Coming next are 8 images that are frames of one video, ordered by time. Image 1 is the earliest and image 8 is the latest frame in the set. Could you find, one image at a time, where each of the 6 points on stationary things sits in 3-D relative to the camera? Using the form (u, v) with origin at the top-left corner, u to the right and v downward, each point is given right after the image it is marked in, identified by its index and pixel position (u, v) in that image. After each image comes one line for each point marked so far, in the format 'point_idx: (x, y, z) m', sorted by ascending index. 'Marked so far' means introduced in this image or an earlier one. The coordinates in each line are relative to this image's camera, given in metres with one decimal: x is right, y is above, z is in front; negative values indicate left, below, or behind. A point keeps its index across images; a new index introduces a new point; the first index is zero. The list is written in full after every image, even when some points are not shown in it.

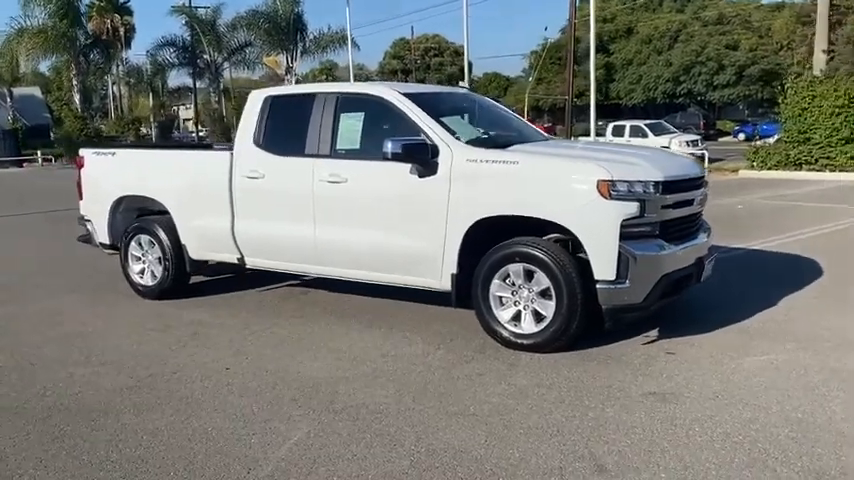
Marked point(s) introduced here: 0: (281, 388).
0: (-0.9, -1.0, +5.0) m
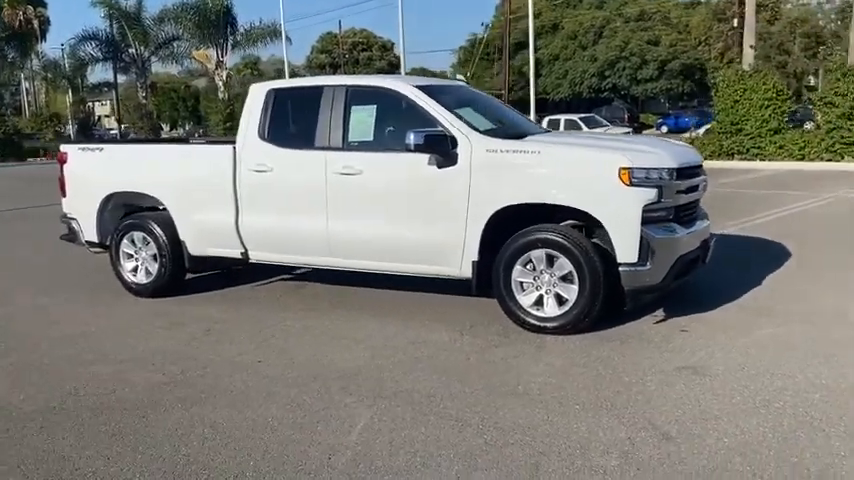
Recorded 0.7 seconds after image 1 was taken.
0: (-0.7, -0.9, +5.1) m
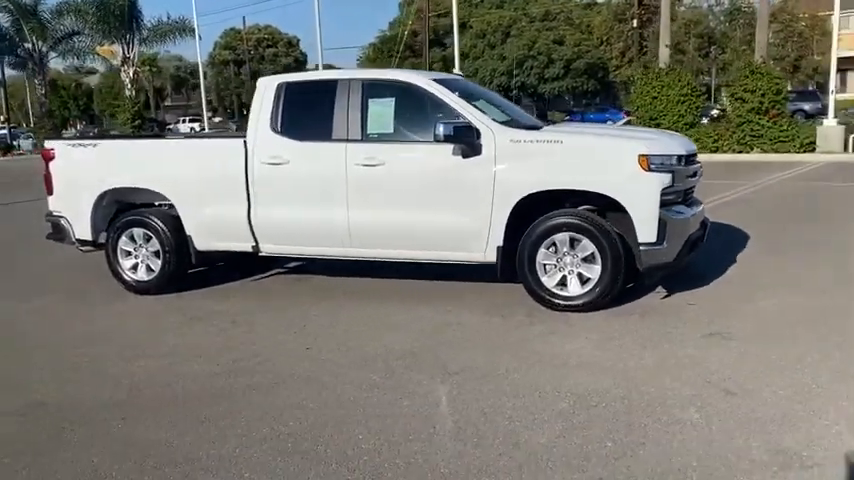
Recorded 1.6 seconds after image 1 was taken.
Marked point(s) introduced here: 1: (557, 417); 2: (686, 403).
0: (-0.3, -0.8, +5.3) m
1: (+0.7, -1.0, +4.2) m
2: (+1.5, -0.9, +4.3) m
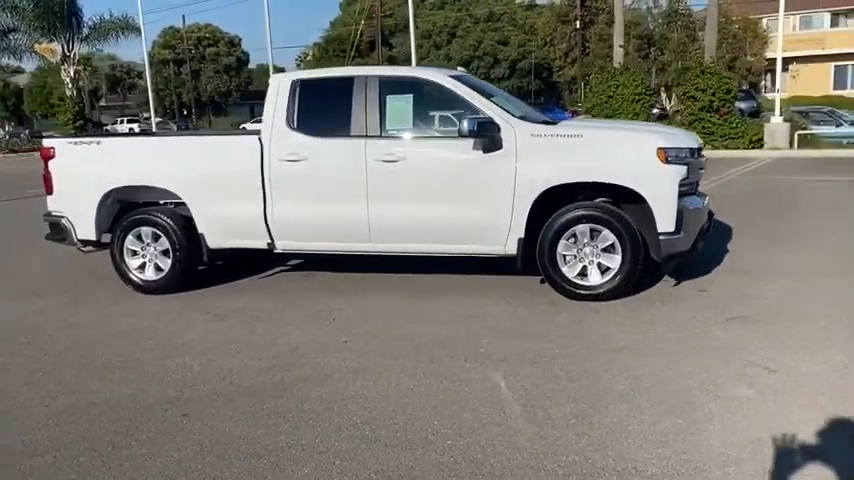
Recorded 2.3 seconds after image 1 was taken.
0: (0.0, -0.8, +5.4) m
1: (+1.1, -0.9, +4.3) m
2: (+1.8, -0.8, +4.5) m
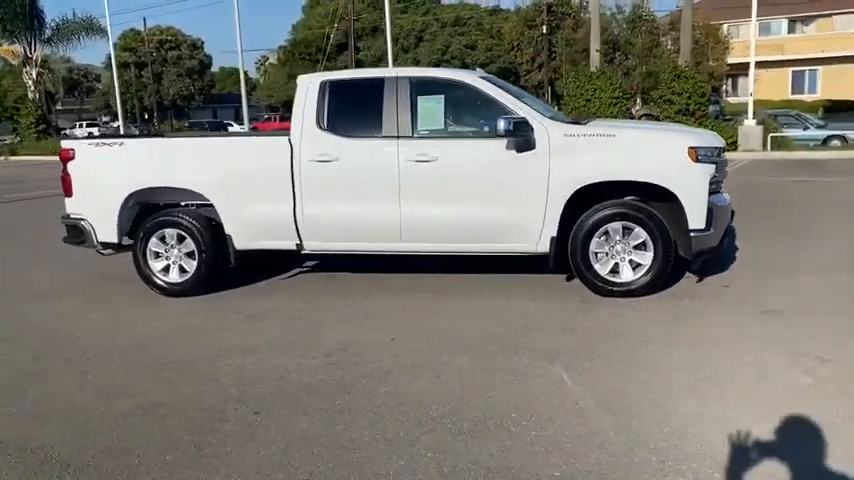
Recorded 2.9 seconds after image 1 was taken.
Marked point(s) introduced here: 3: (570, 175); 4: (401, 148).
0: (+0.4, -0.8, +5.4) m
1: (+1.5, -0.9, +4.5) m
2: (+2.3, -0.8, +4.7) m
3: (+1.2, +0.6, +6.5) m
4: (-0.2, +0.8, +6.7) m
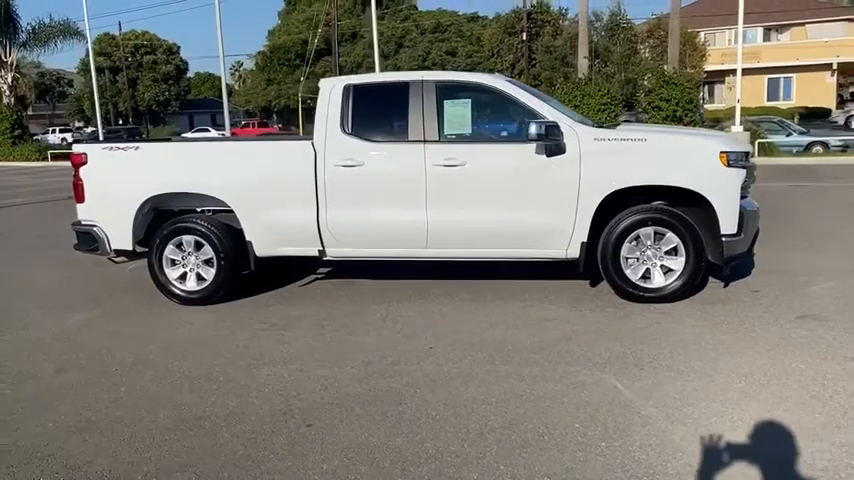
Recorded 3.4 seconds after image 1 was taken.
0: (+0.7, -0.8, +5.3) m
1: (+1.9, -0.9, +4.4) m
2: (+2.6, -0.8, +4.6) m
3: (+1.5, +0.5, +6.4) m
4: (0.0, +0.8, +6.6) m
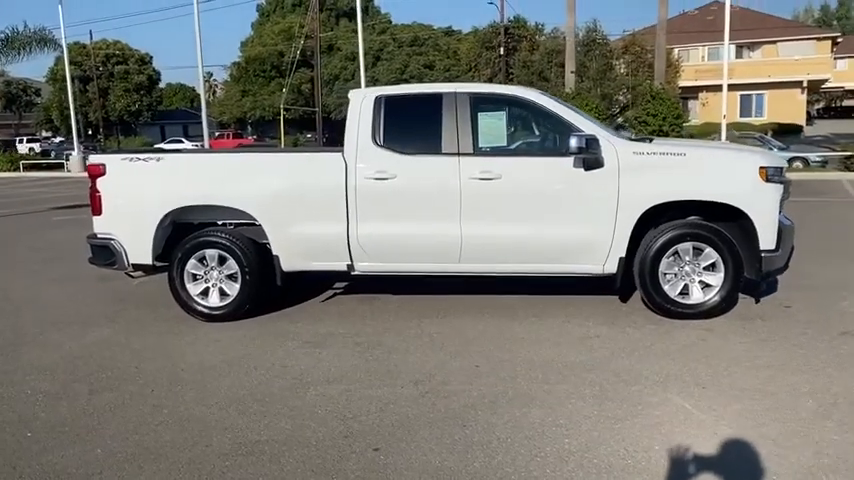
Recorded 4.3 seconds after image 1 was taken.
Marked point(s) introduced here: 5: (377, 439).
0: (+1.0, -0.9, +5.2) m
1: (+2.3, -1.0, +4.3) m
2: (+3.0, -0.9, +4.6) m
3: (+1.8, +0.4, +6.3) m
4: (+0.3, +0.6, +6.5) m
5: (-0.3, -1.1, +4.2) m
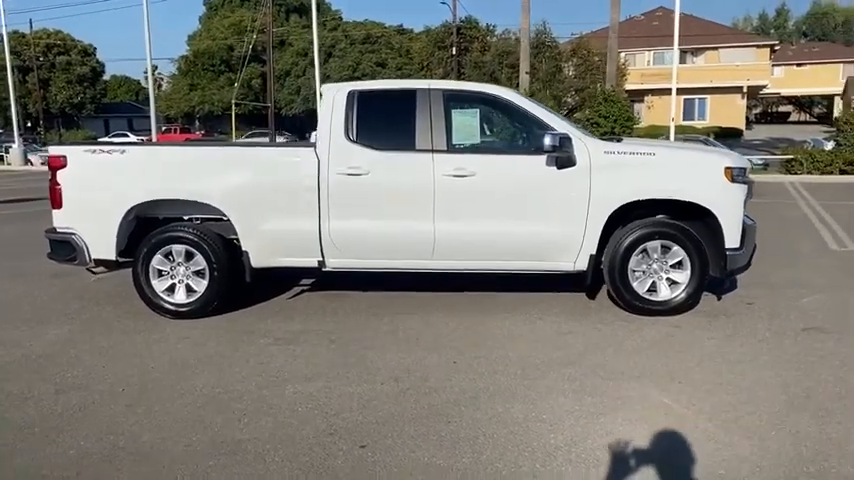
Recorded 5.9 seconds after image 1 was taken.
0: (+0.9, -0.9, +5.2) m
1: (+2.2, -1.0, +4.5) m
2: (+2.8, -0.9, +4.8) m
3: (+1.6, +0.4, +6.4) m
4: (+0.1, +0.7, +6.5) m
5: (-0.4, -1.1, +4.2) m
